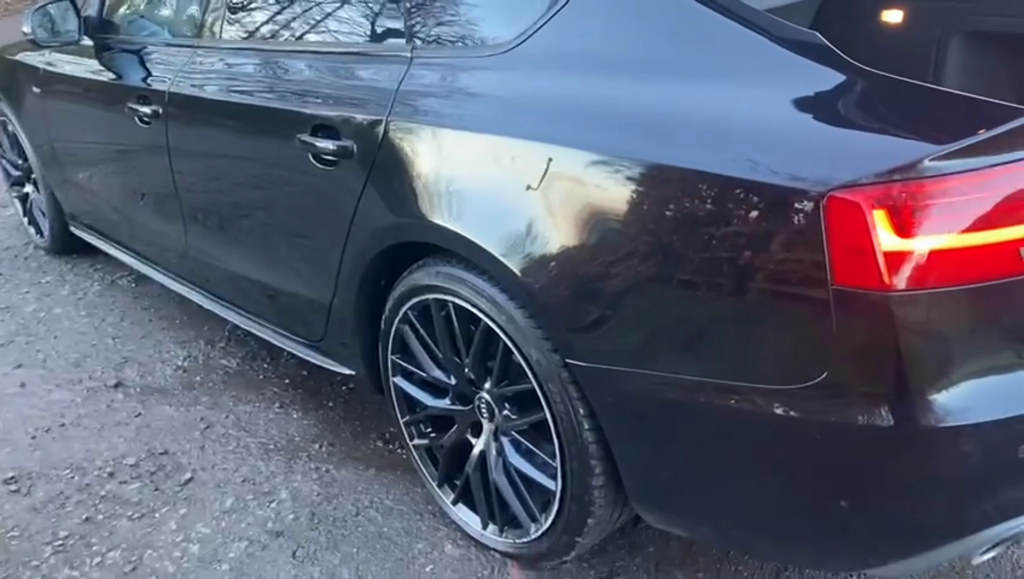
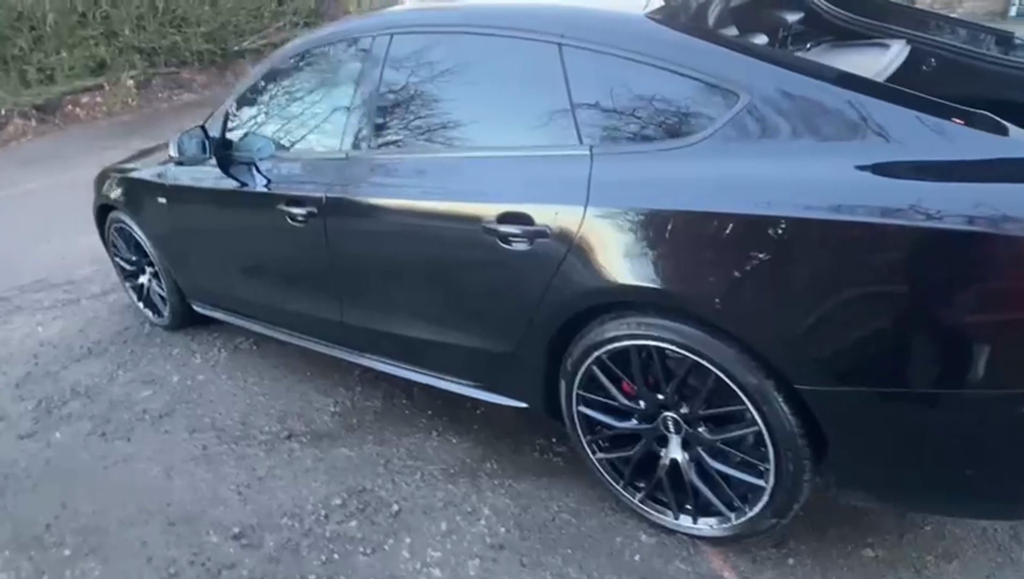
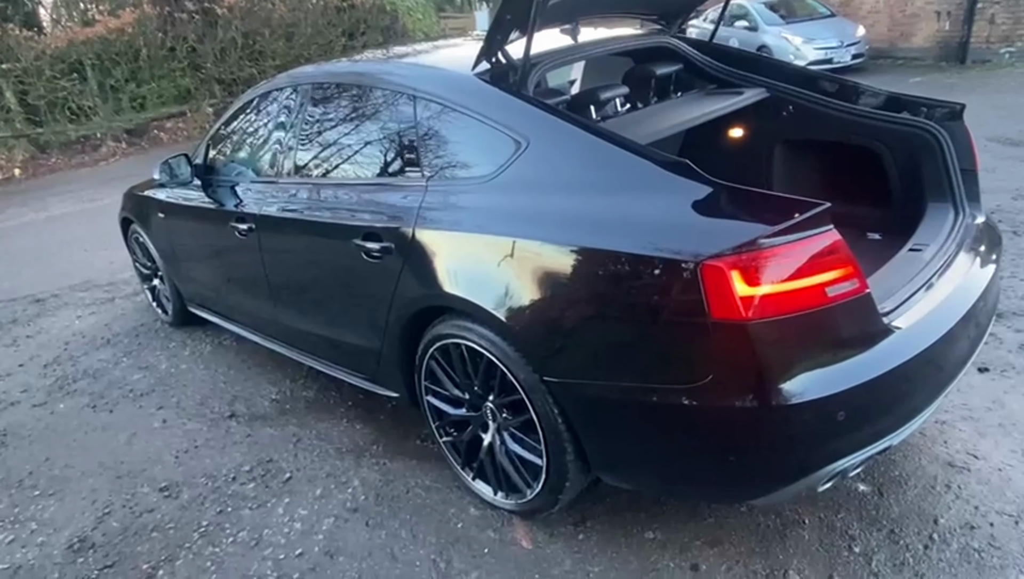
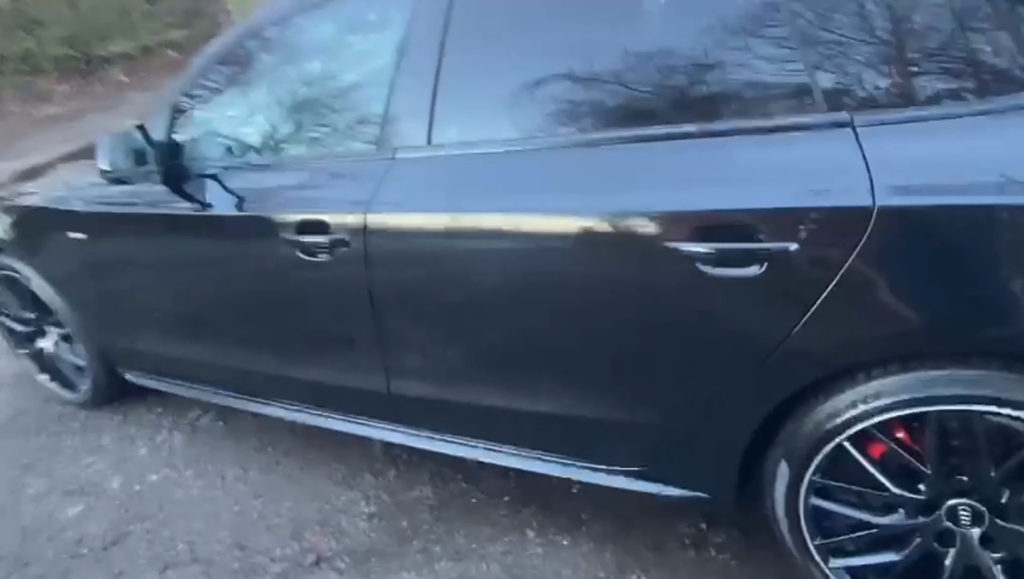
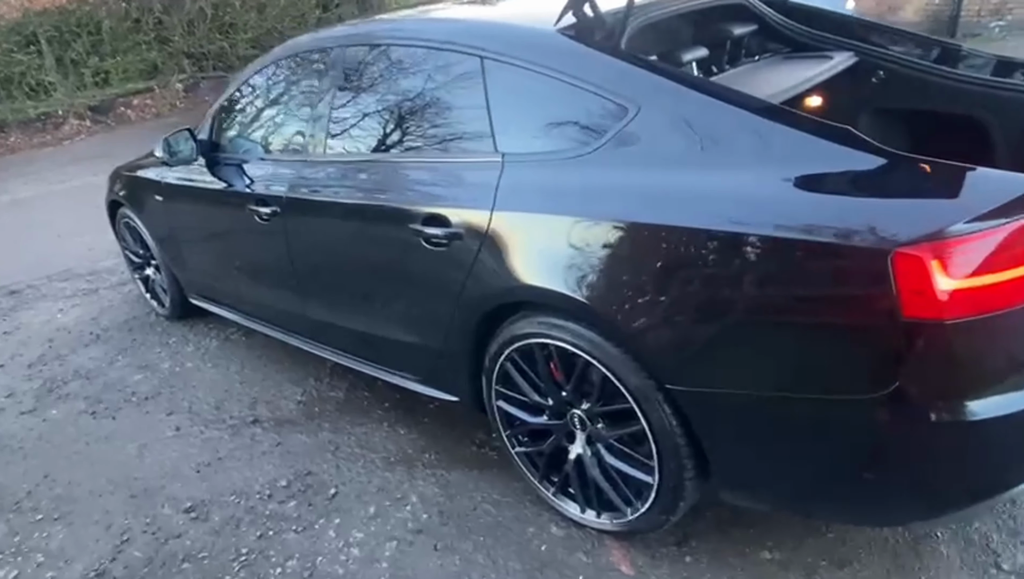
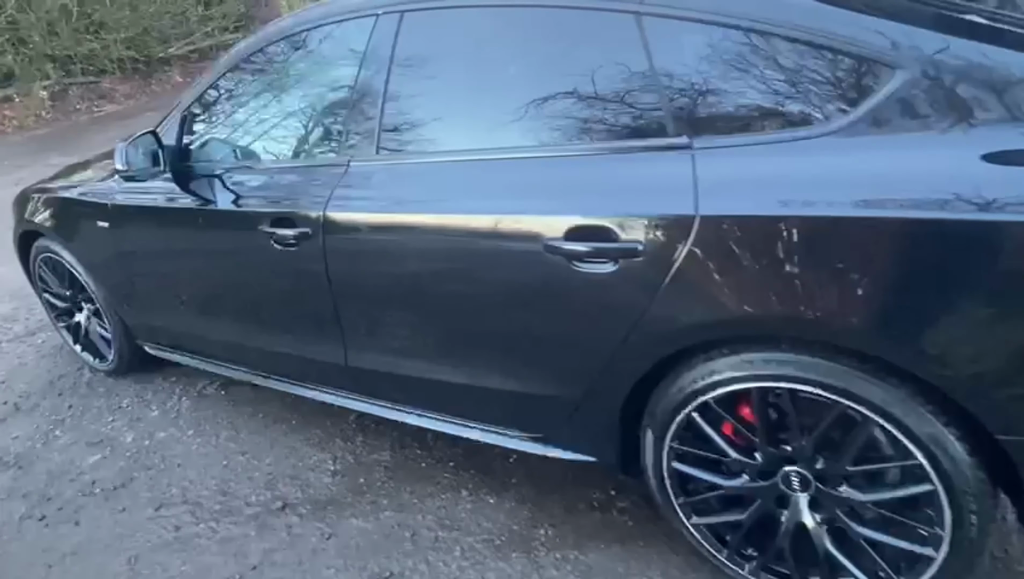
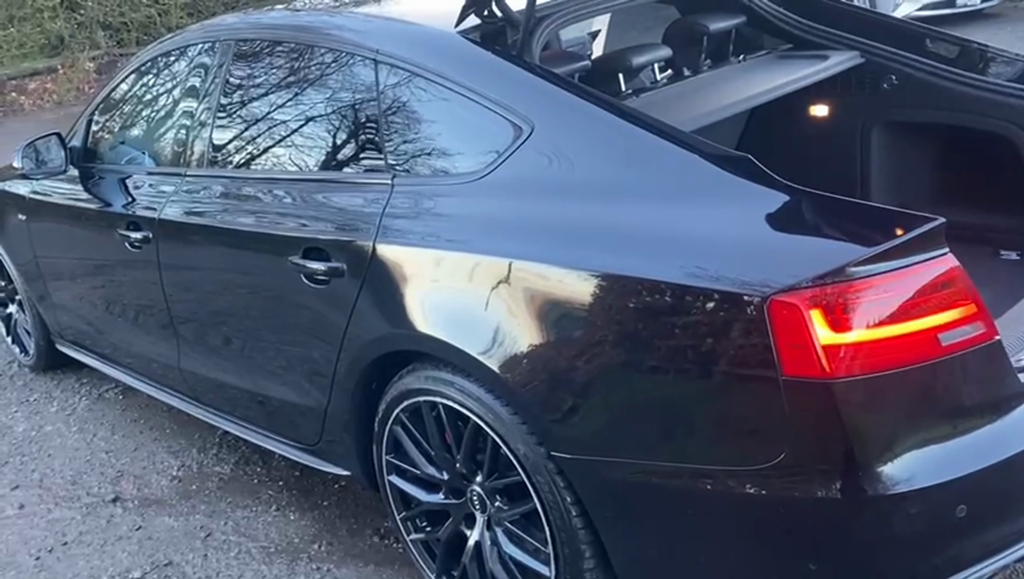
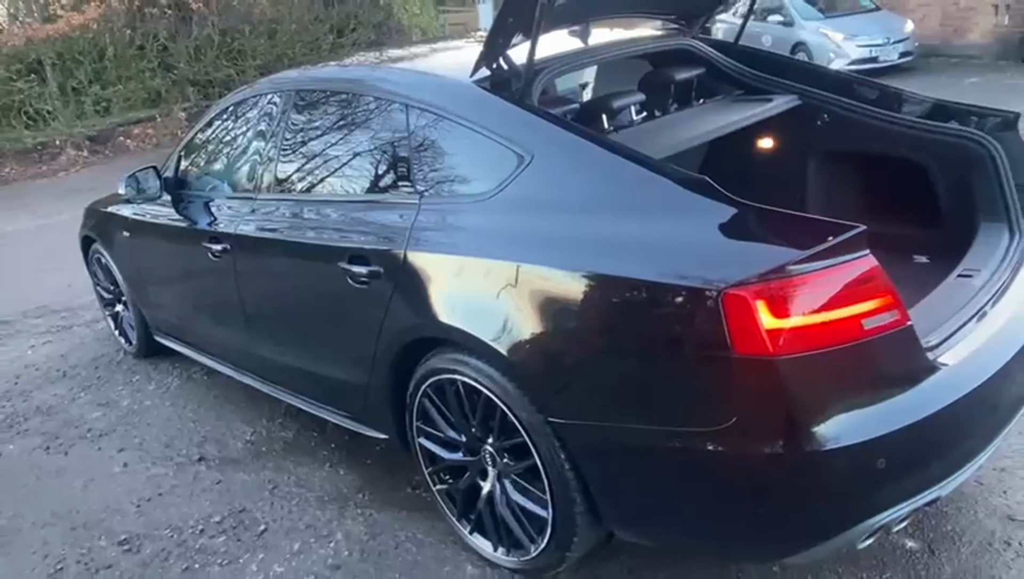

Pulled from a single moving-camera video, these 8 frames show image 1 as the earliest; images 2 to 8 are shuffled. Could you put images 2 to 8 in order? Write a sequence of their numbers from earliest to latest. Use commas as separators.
7, 8, 3, 5, 2, 6, 4
